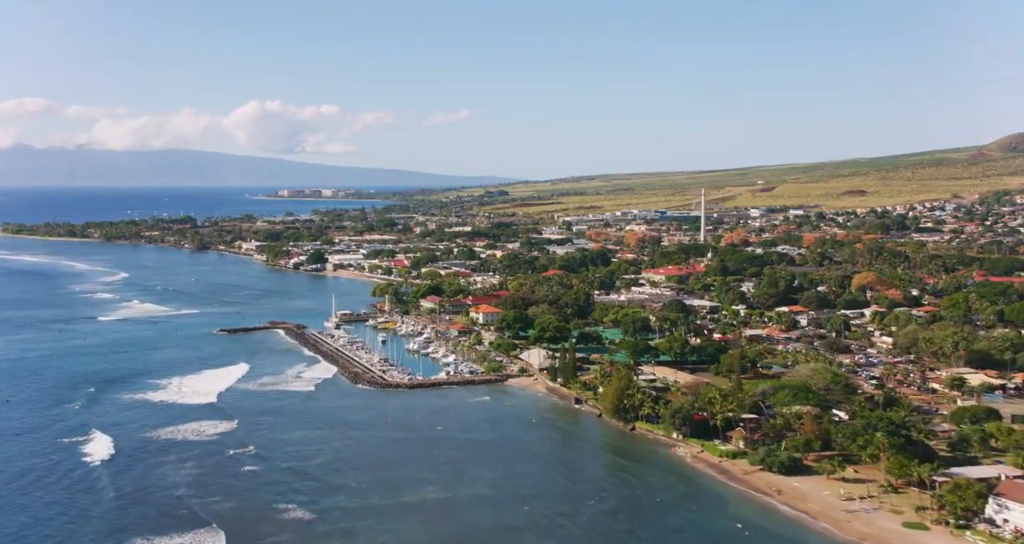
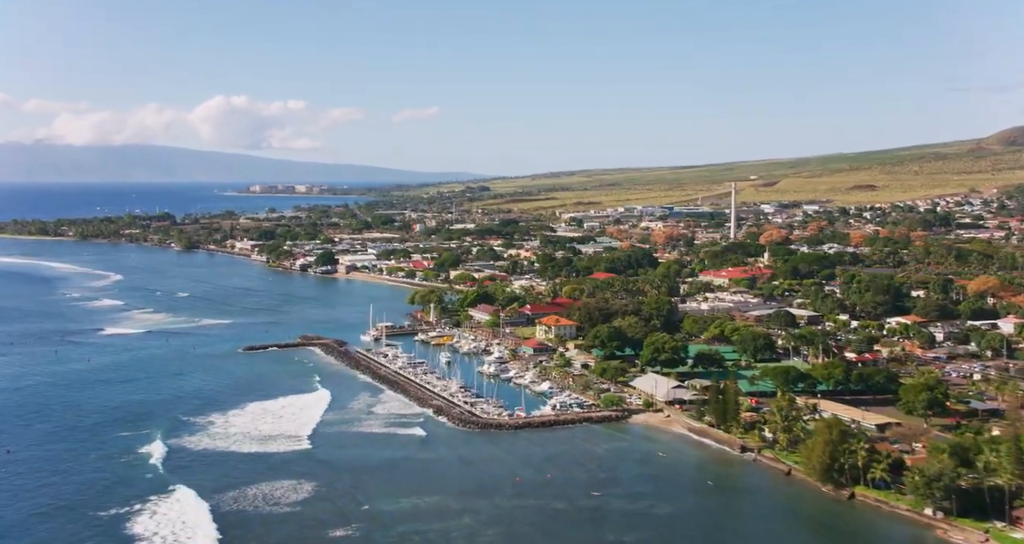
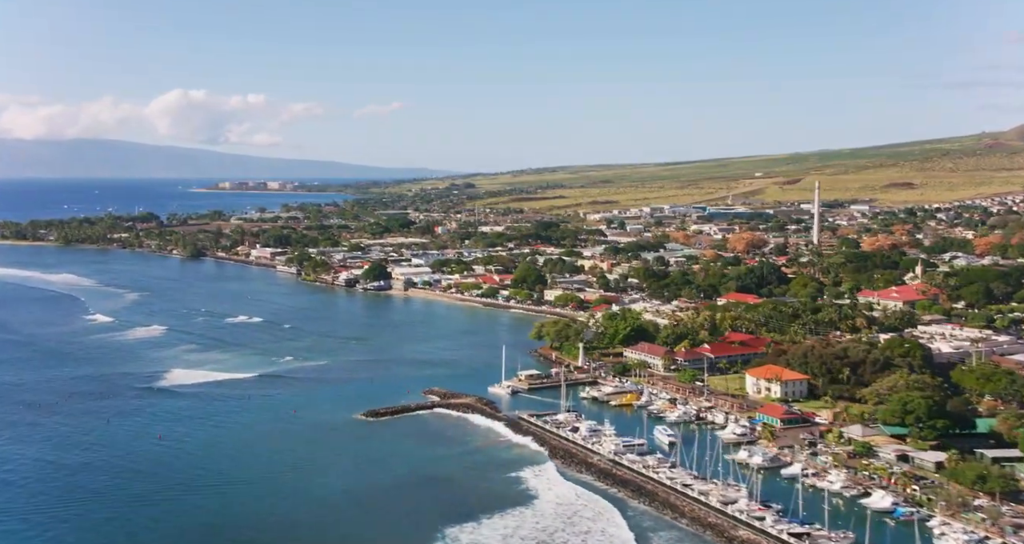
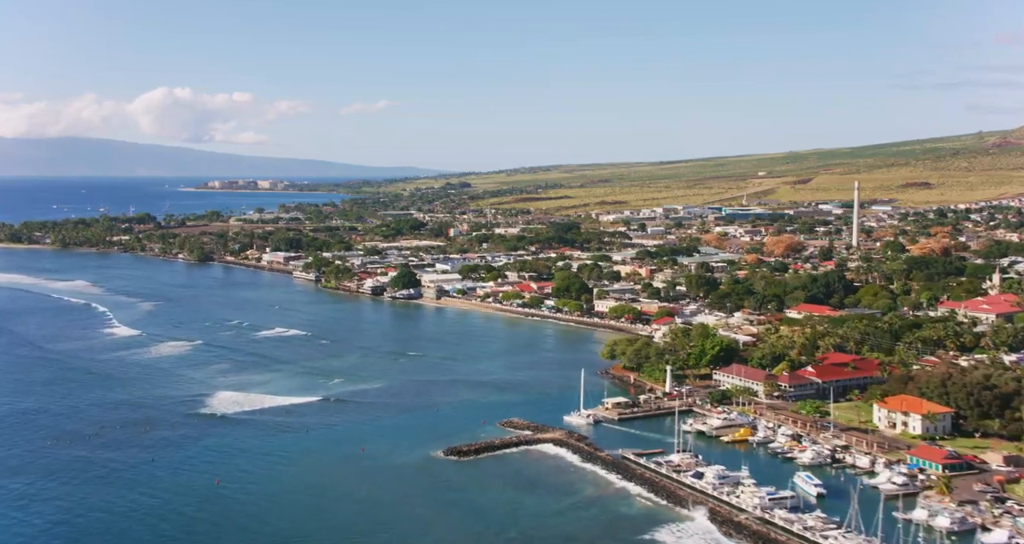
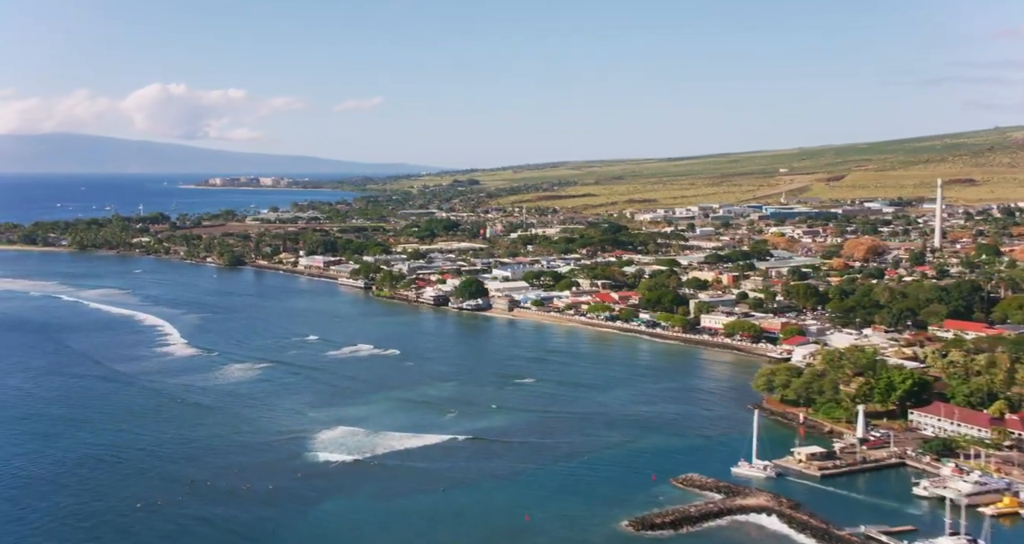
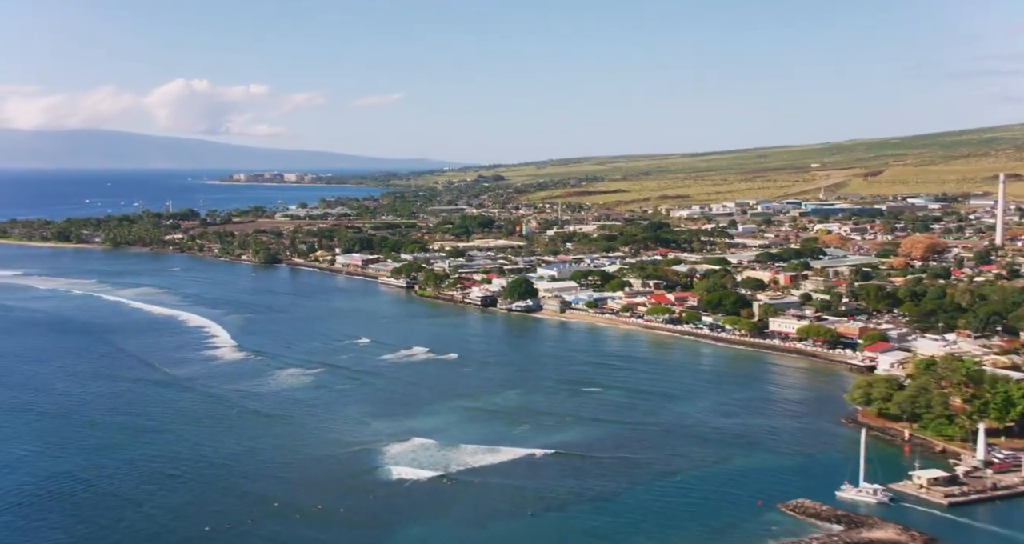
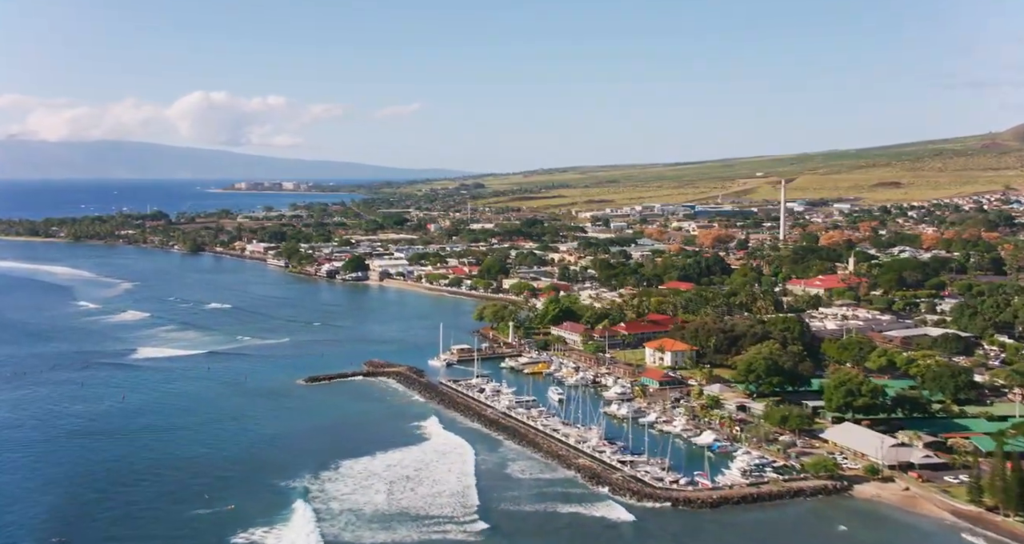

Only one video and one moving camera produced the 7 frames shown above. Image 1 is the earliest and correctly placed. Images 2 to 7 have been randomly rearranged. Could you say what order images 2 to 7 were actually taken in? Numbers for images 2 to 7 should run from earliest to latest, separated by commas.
2, 7, 3, 4, 5, 6
